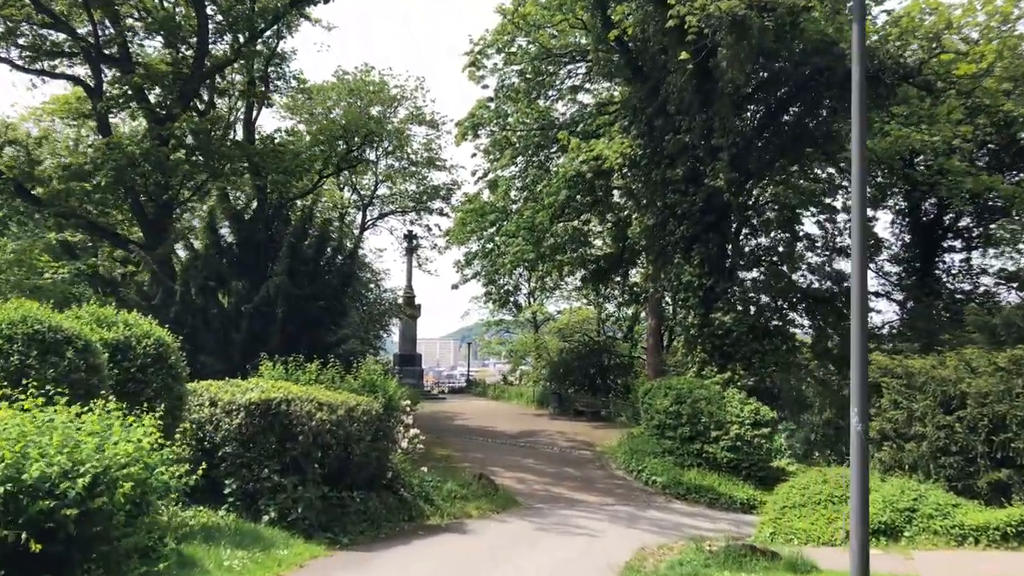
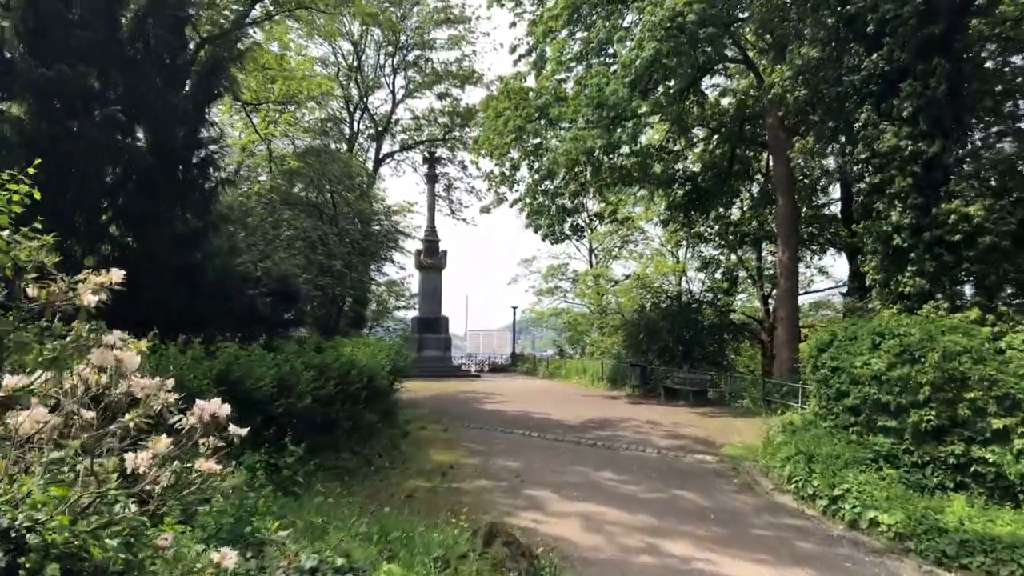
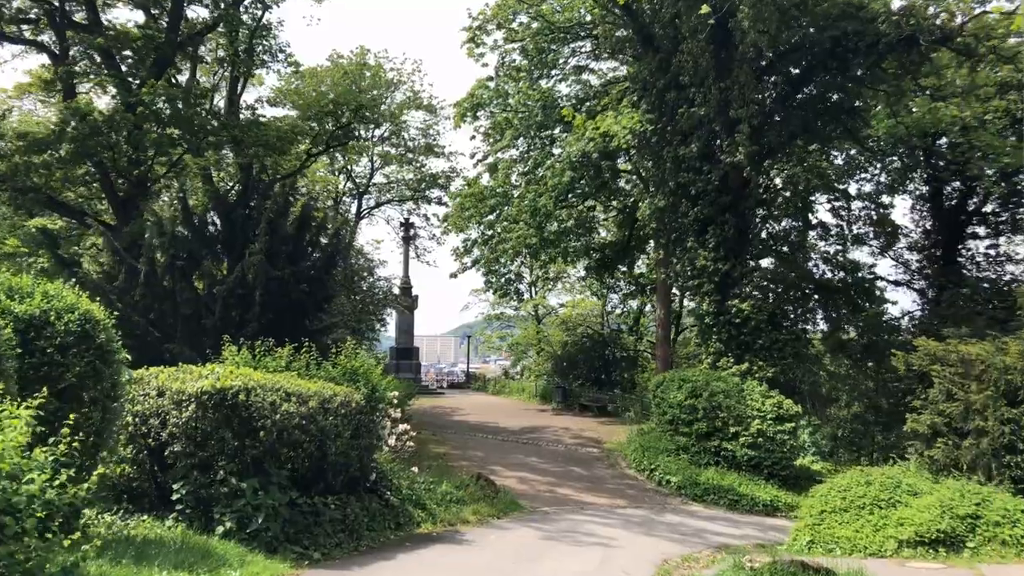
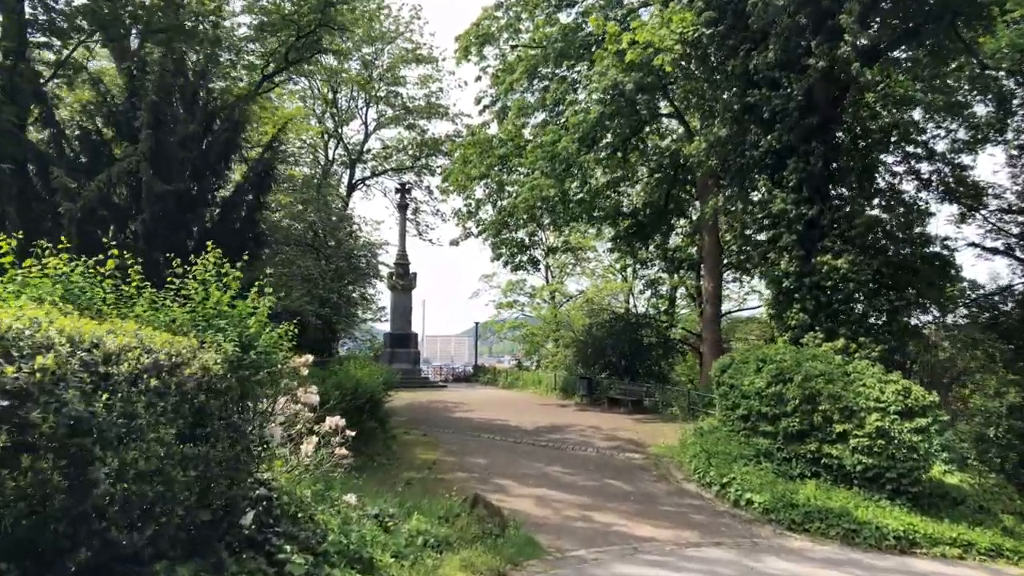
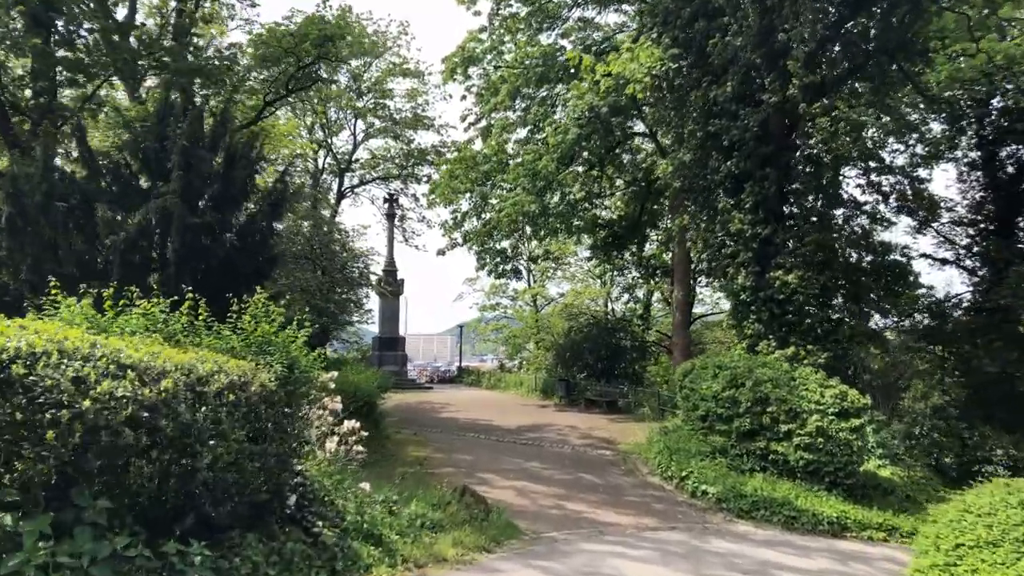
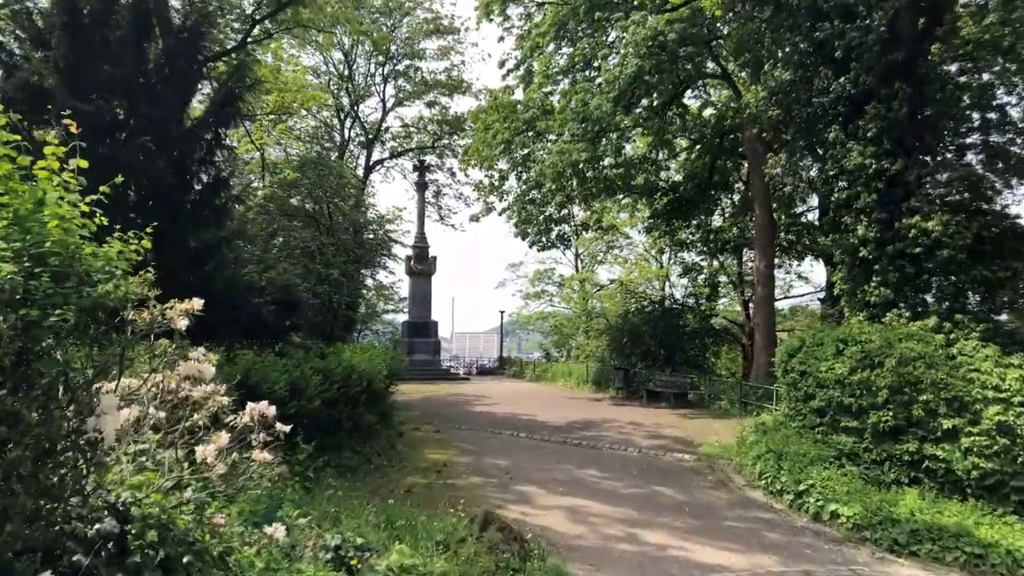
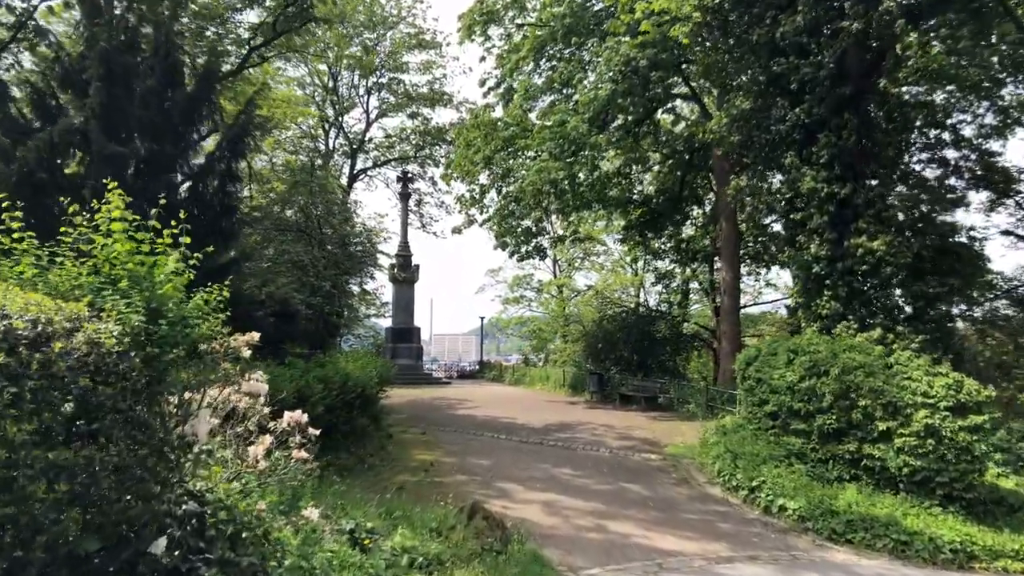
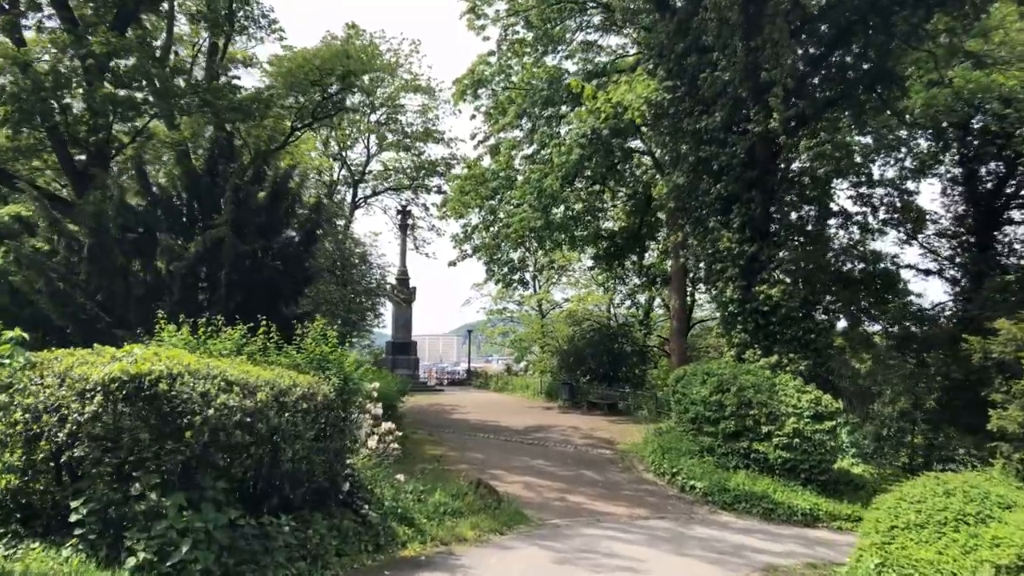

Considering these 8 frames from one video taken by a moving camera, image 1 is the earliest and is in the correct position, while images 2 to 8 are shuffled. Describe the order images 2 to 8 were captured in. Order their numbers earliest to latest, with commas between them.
3, 8, 5, 4, 7, 6, 2
